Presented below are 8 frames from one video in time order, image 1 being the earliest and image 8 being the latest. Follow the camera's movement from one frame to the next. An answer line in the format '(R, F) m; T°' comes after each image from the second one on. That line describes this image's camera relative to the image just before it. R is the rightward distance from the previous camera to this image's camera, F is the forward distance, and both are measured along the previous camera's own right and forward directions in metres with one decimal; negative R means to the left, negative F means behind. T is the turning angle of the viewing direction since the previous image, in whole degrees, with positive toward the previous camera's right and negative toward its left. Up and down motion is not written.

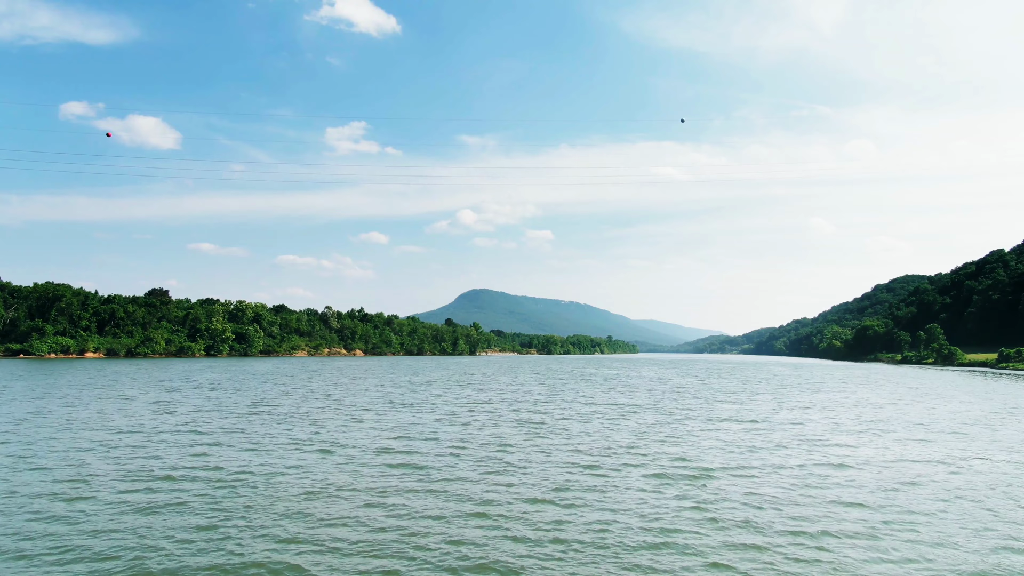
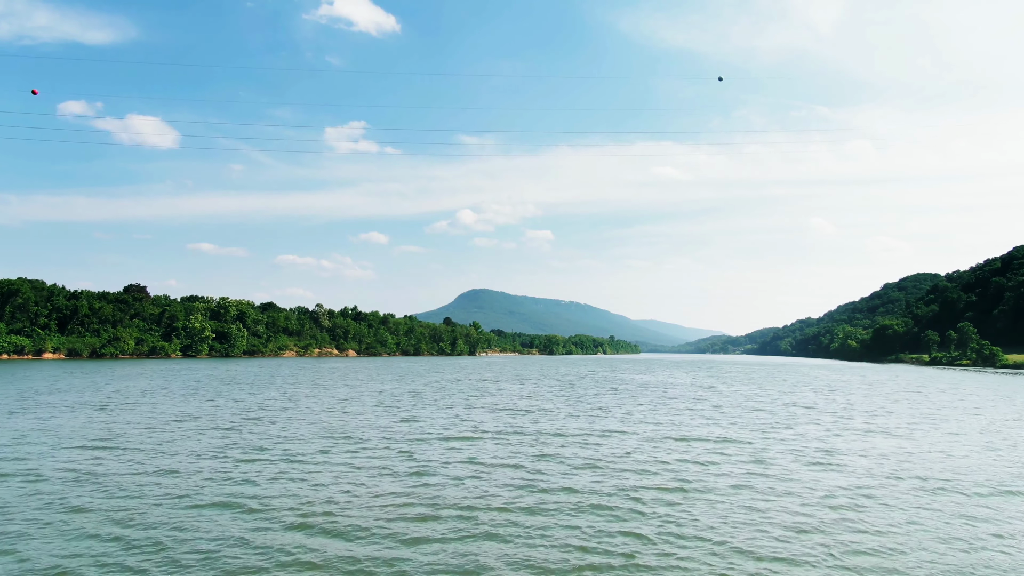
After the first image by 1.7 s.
(-0.9, +12.9) m; 0°
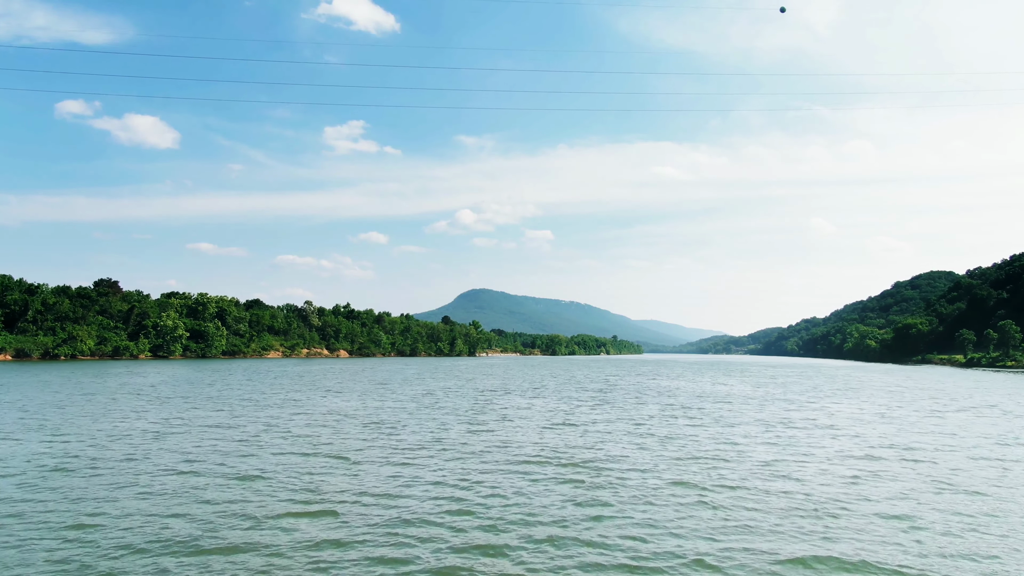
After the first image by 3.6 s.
(-1.1, +14.2) m; 0°
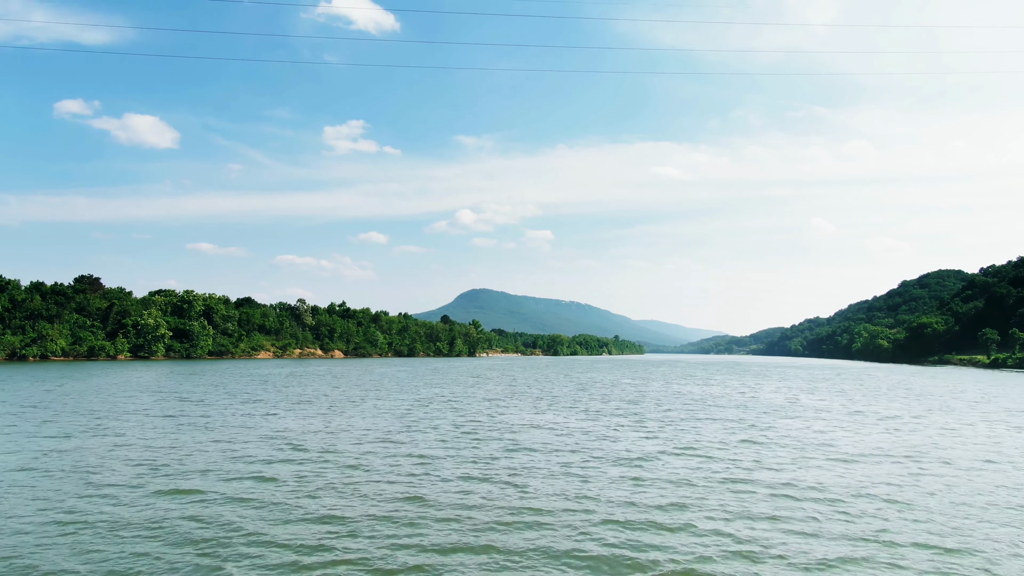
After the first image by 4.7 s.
(-0.7, +8.2) m; 0°
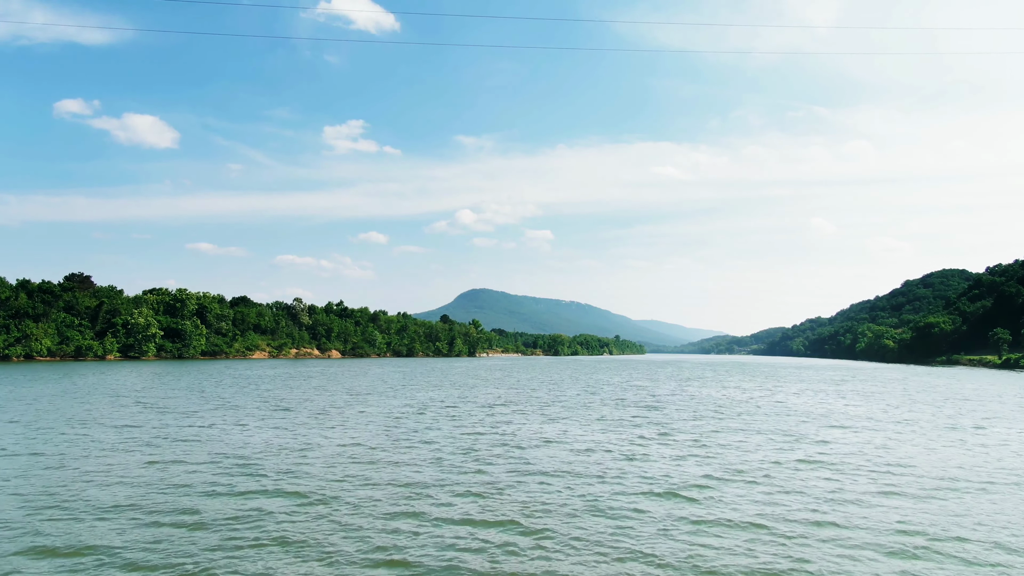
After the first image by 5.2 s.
(-0.3, +3.8) m; 0°
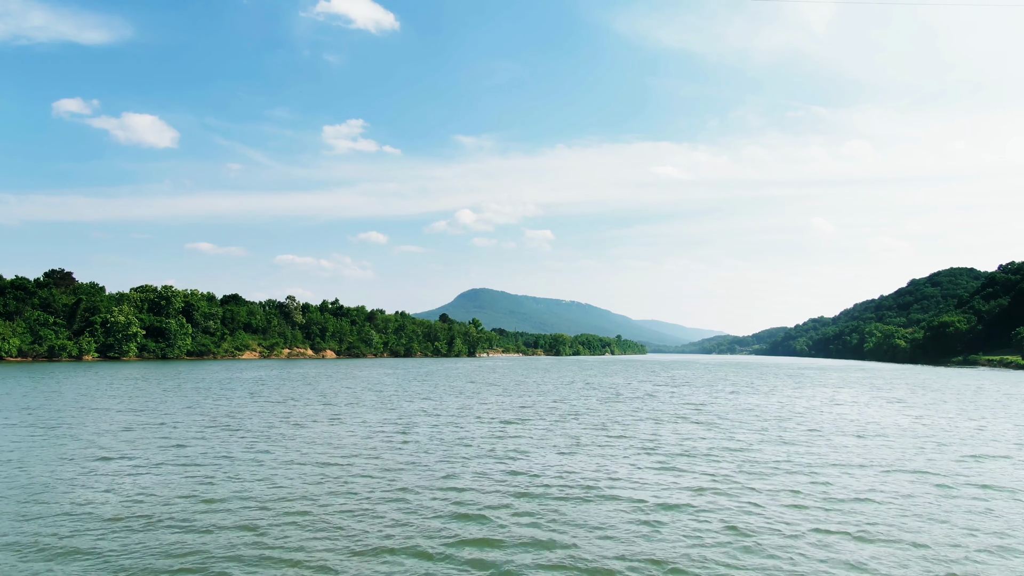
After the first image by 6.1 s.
(-0.6, +7.3) m; 0°
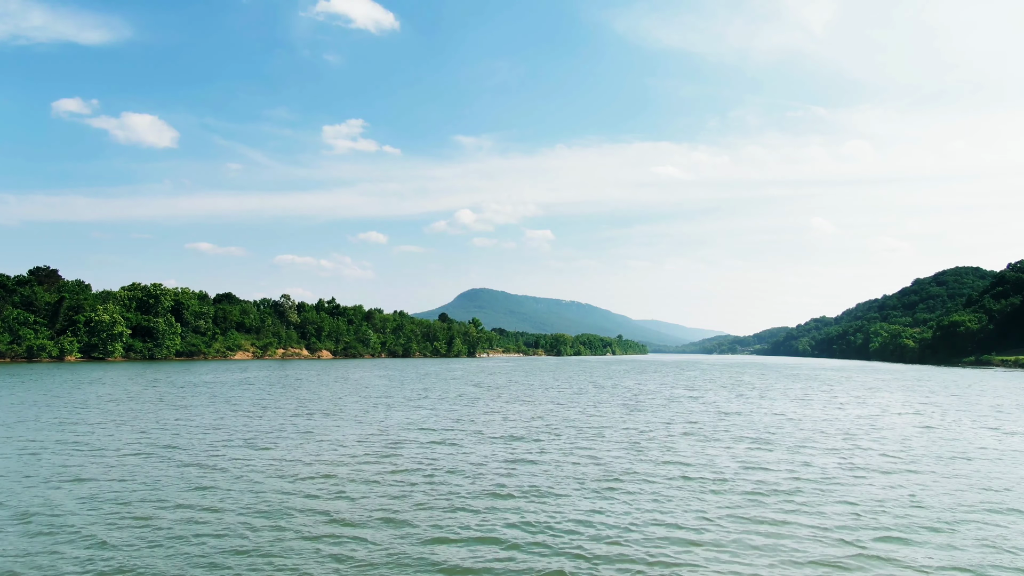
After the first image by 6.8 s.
(-0.4, +5.1) m; 0°
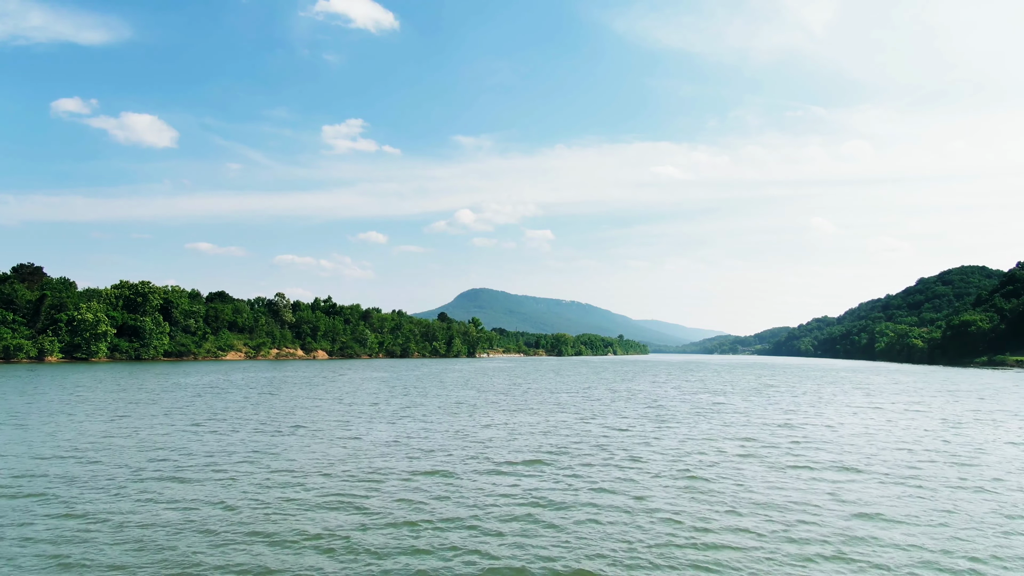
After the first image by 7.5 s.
(-0.4, +5.1) m; 0°
